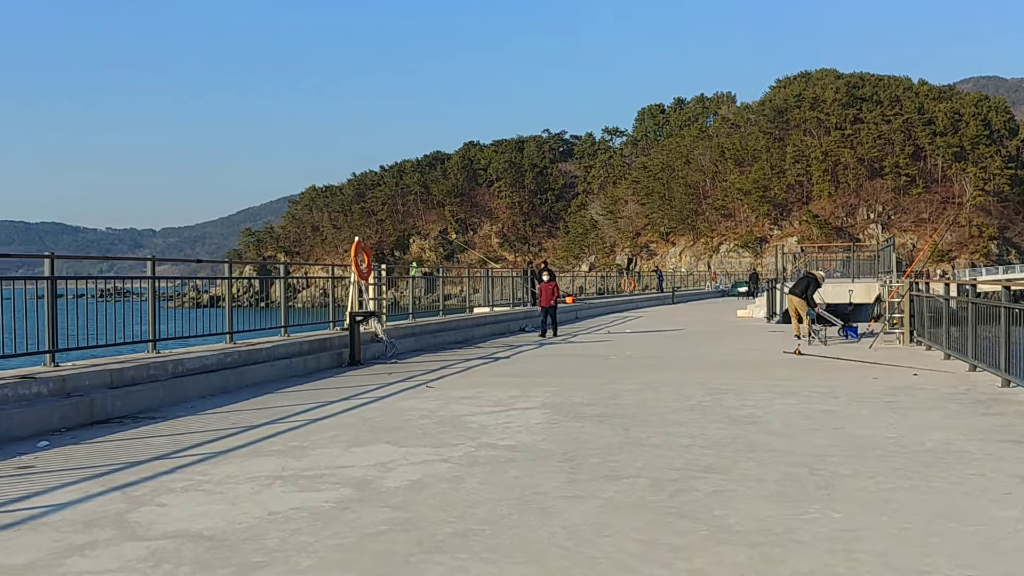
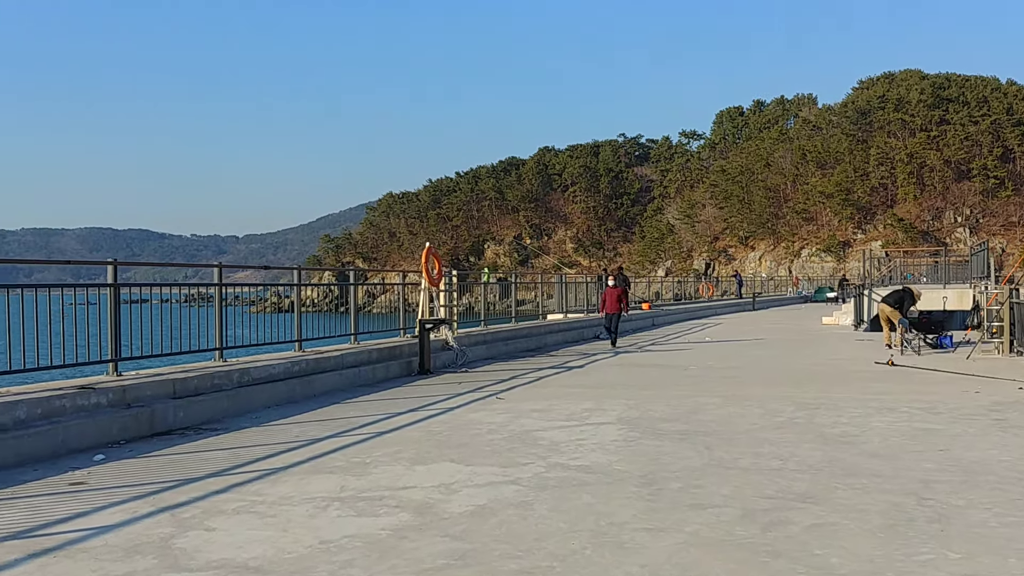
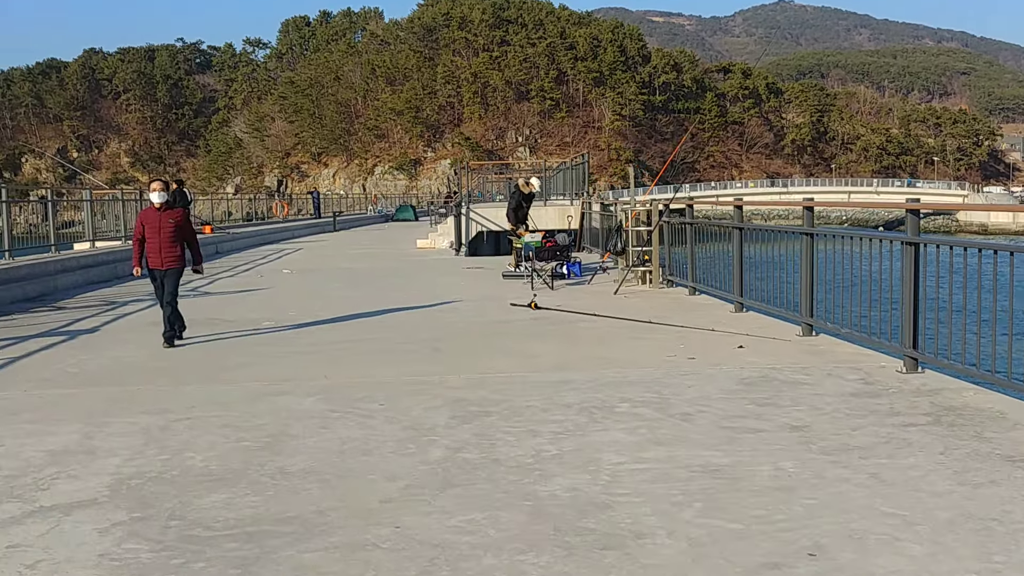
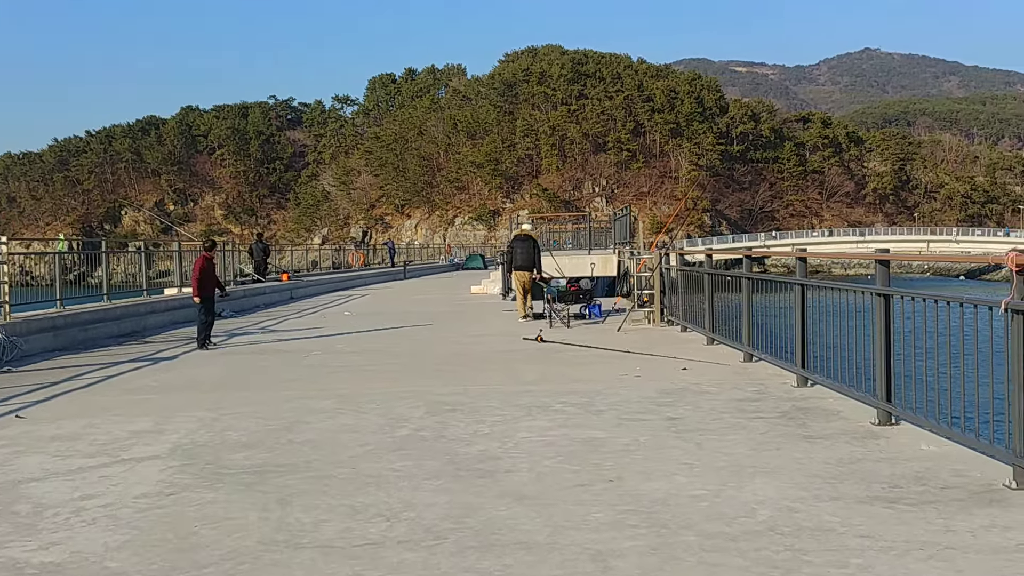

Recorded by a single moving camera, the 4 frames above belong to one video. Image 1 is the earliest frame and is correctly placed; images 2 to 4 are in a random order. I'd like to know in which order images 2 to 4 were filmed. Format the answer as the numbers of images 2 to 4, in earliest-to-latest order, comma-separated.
2, 4, 3
